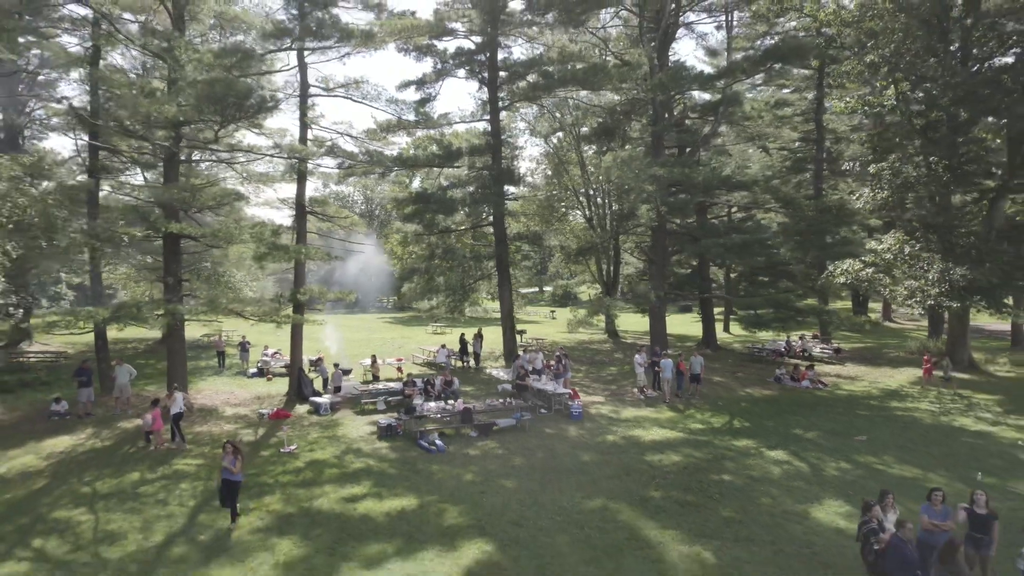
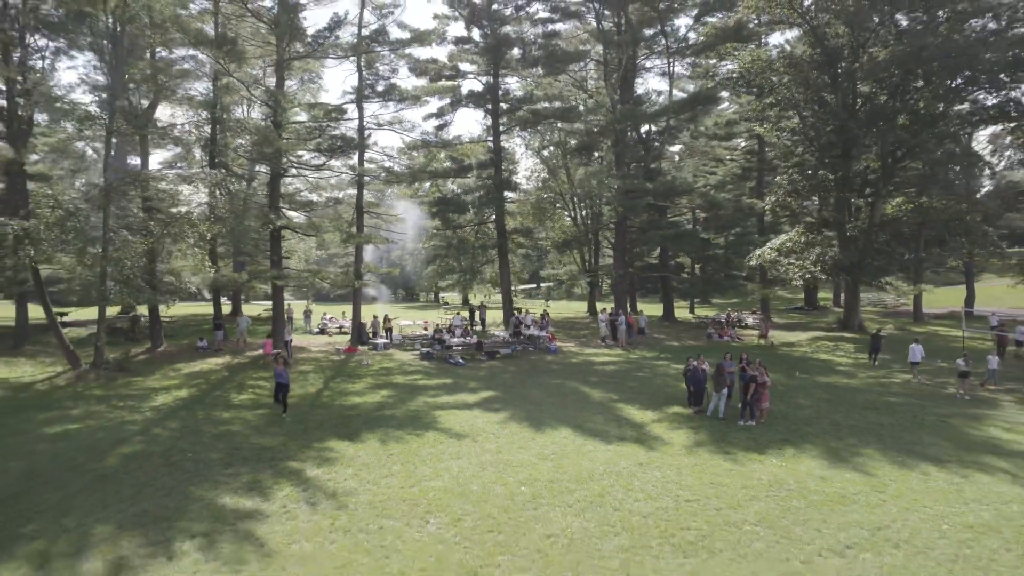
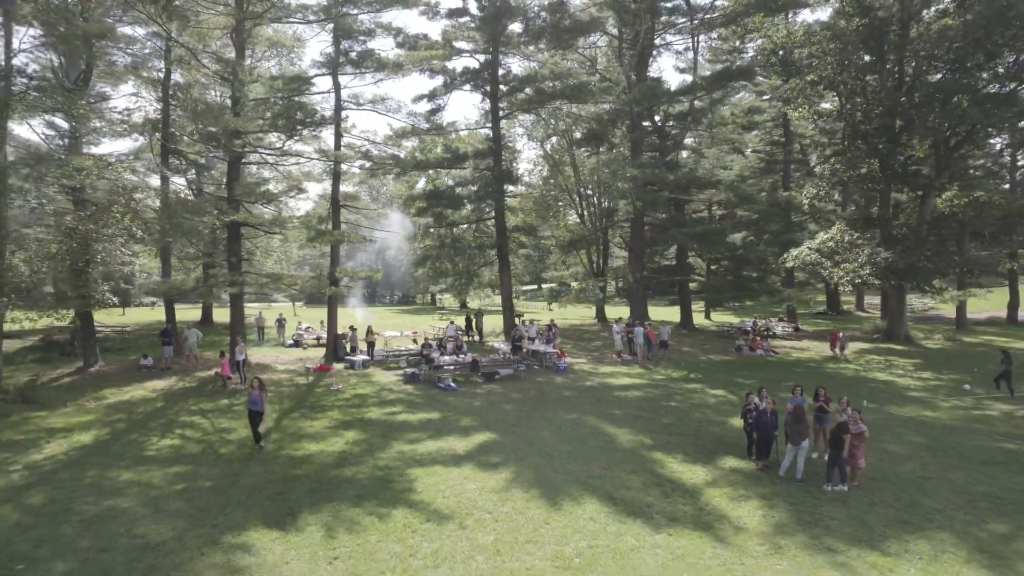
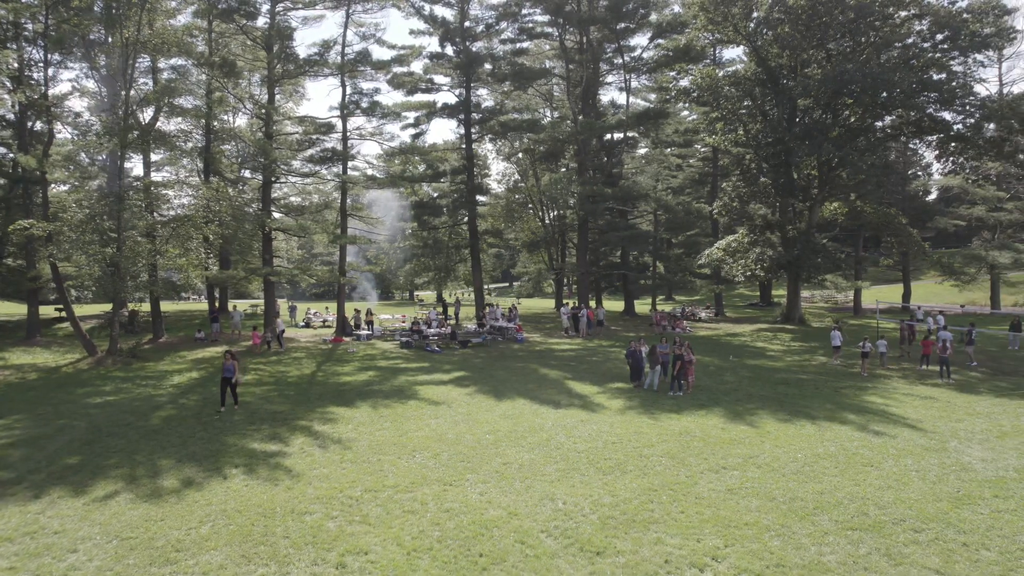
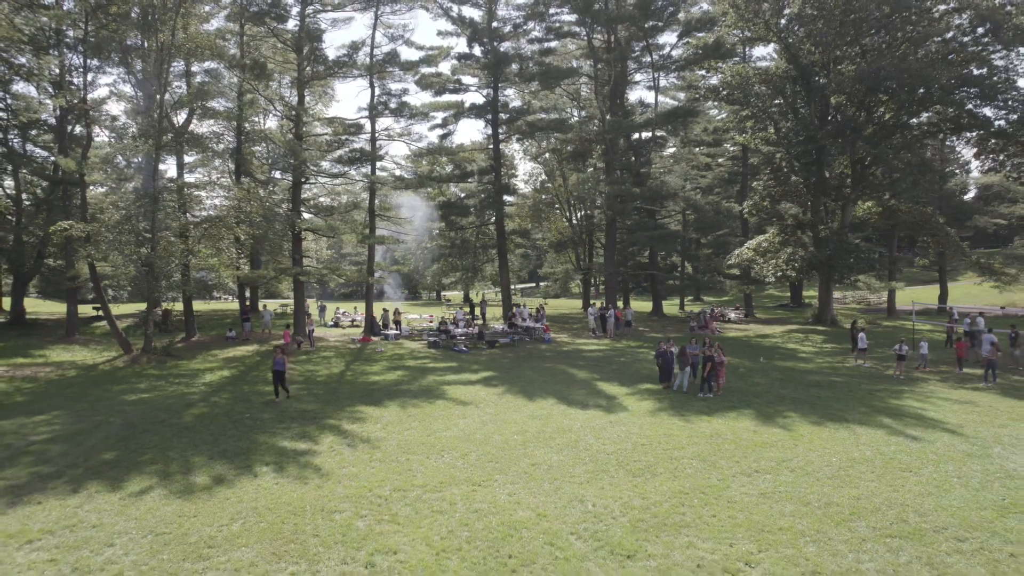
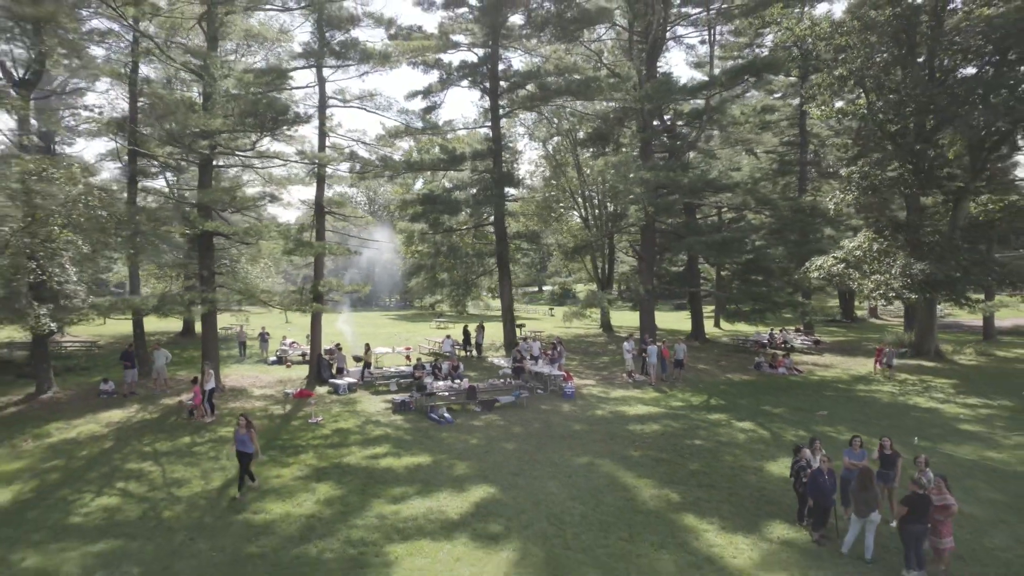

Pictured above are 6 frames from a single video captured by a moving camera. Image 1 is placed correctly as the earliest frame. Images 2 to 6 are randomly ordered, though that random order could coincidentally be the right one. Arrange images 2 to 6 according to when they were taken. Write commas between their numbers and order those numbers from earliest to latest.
6, 3, 2, 5, 4
